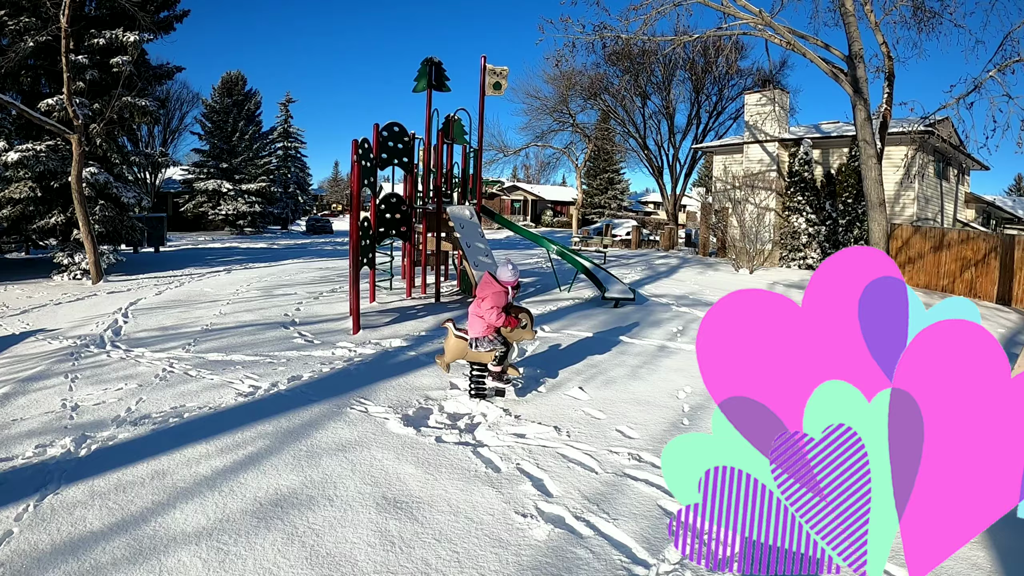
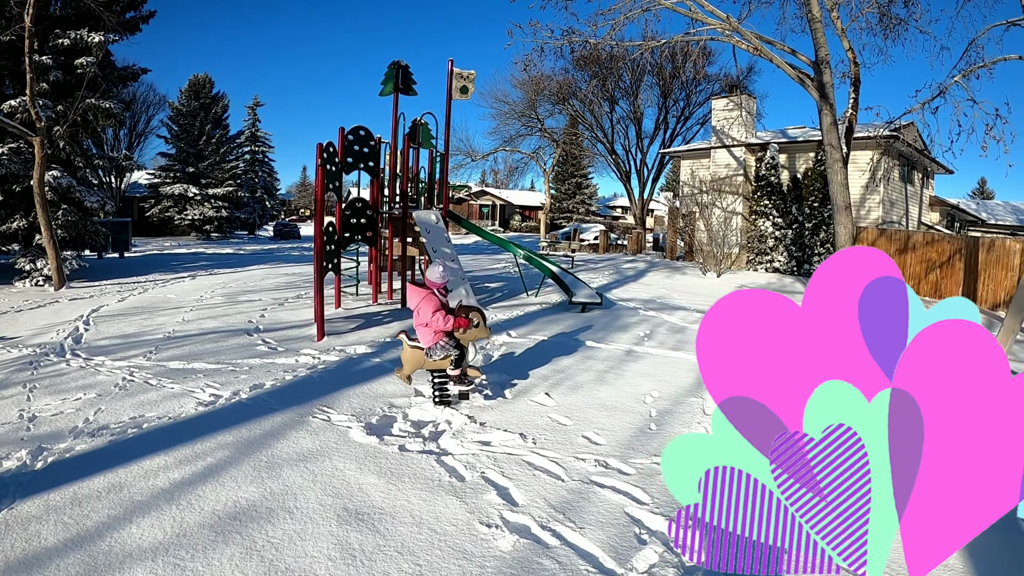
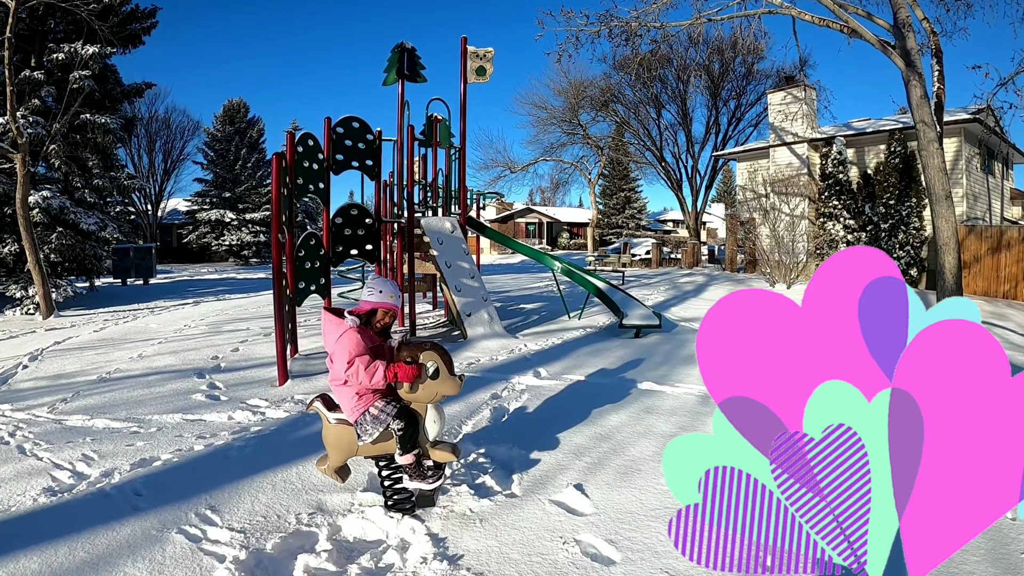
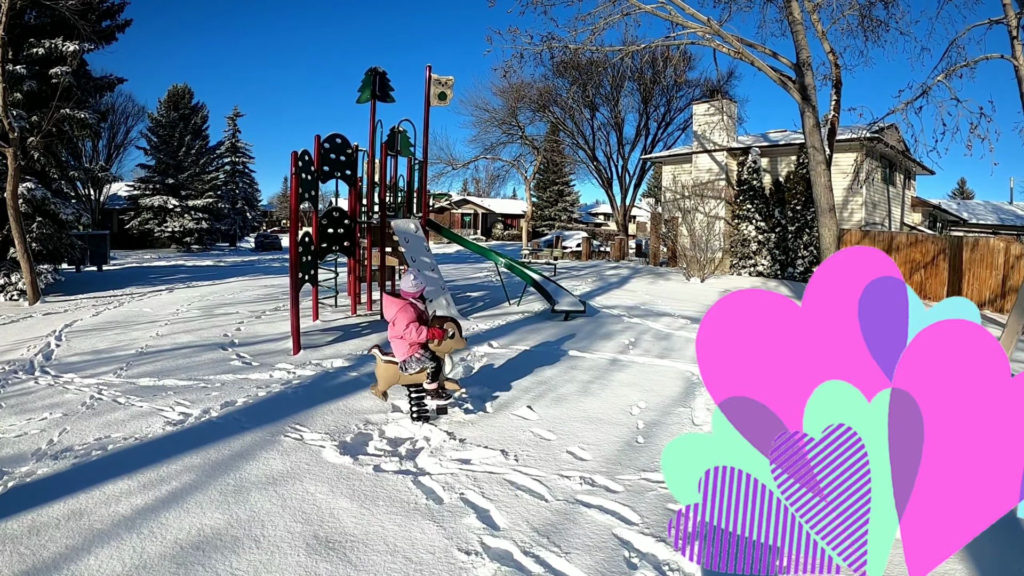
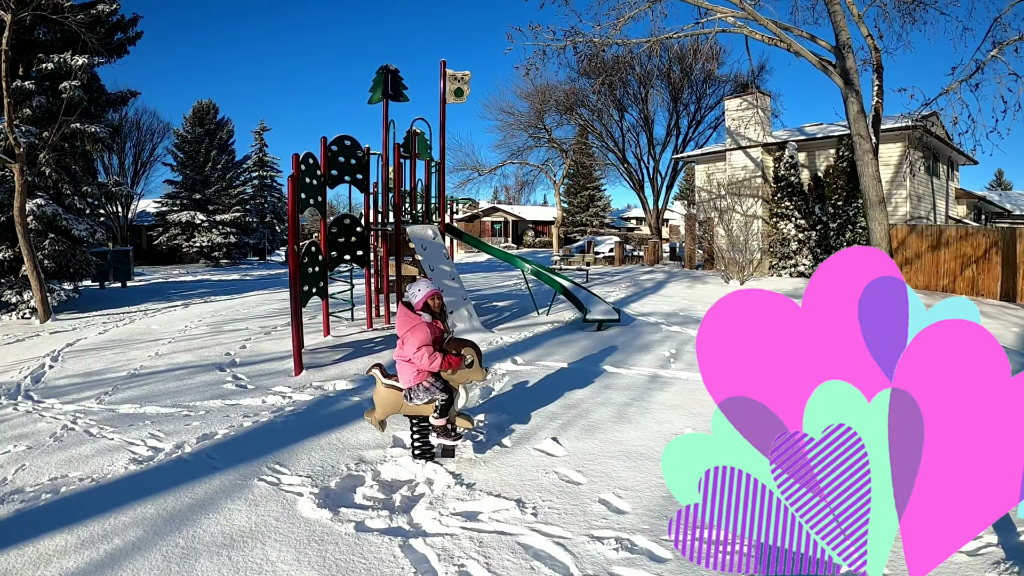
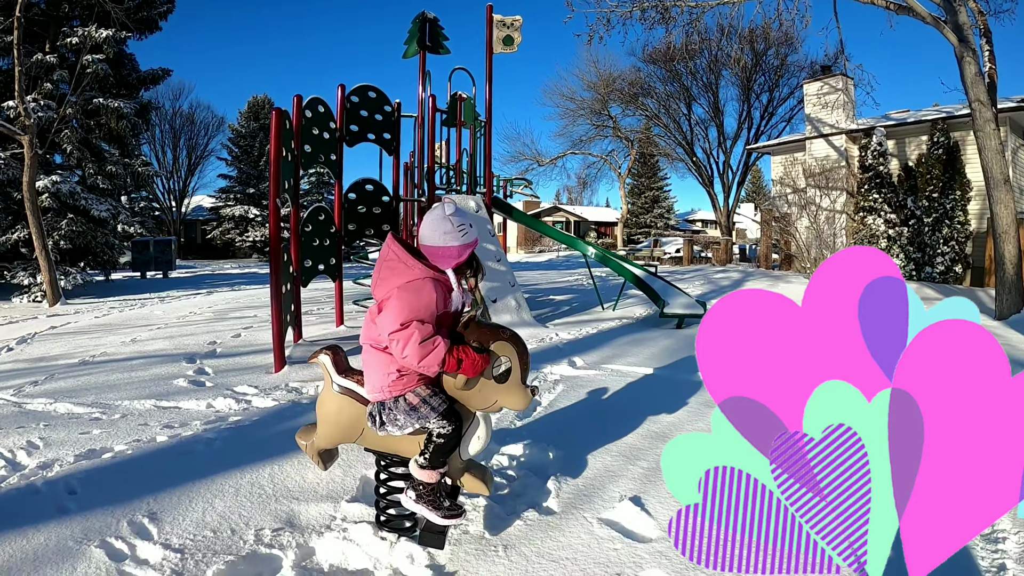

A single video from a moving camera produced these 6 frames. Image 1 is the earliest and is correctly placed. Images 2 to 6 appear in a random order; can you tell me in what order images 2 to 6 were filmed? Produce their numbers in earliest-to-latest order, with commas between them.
2, 4, 5, 3, 6
